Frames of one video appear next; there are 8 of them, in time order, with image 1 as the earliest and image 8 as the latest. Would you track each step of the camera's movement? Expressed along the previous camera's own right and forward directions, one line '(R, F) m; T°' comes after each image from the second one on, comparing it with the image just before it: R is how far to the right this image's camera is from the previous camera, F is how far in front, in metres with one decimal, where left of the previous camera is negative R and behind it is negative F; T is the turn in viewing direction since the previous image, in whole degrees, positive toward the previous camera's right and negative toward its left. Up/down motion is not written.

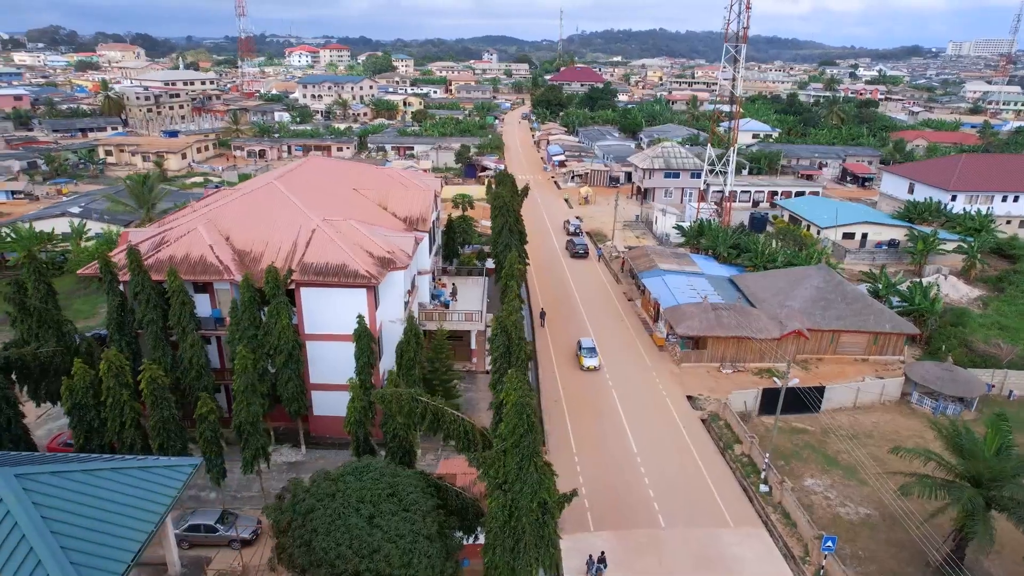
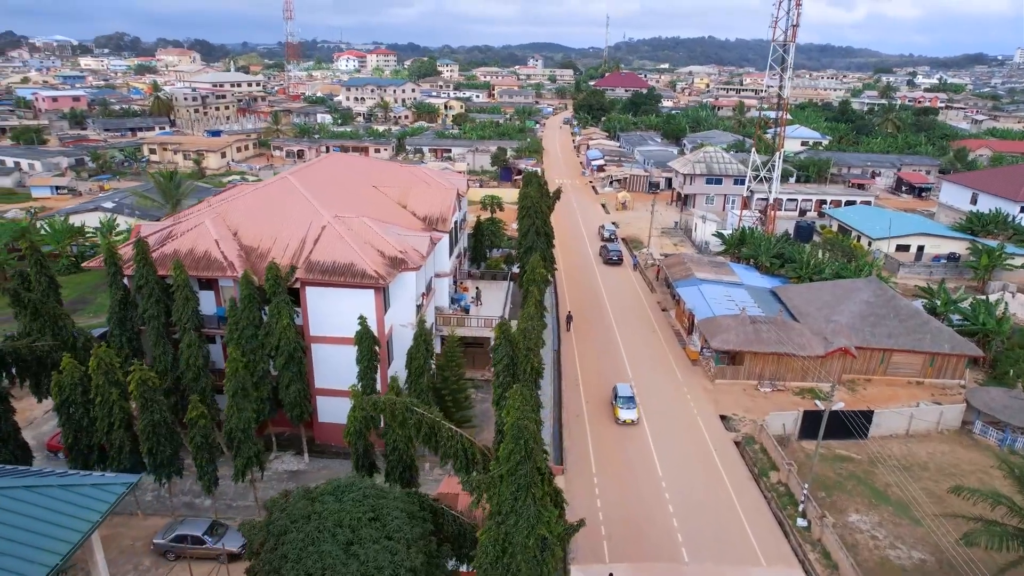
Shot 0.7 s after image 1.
(+0.7, +1.4) m; -3°
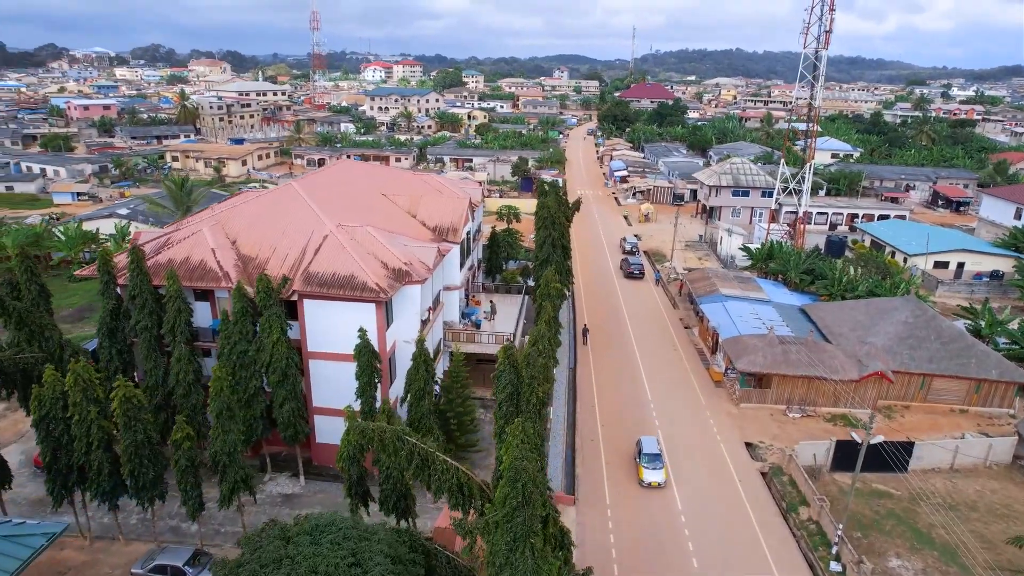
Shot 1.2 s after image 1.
(+0.4, +1.3) m; -2°
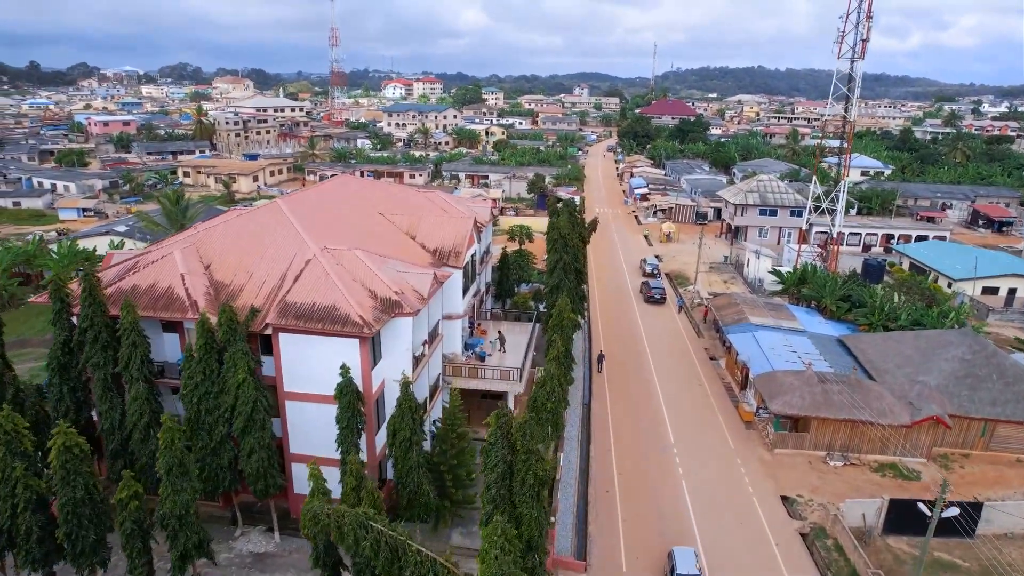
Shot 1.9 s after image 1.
(+0.4, +2.3) m; -2°
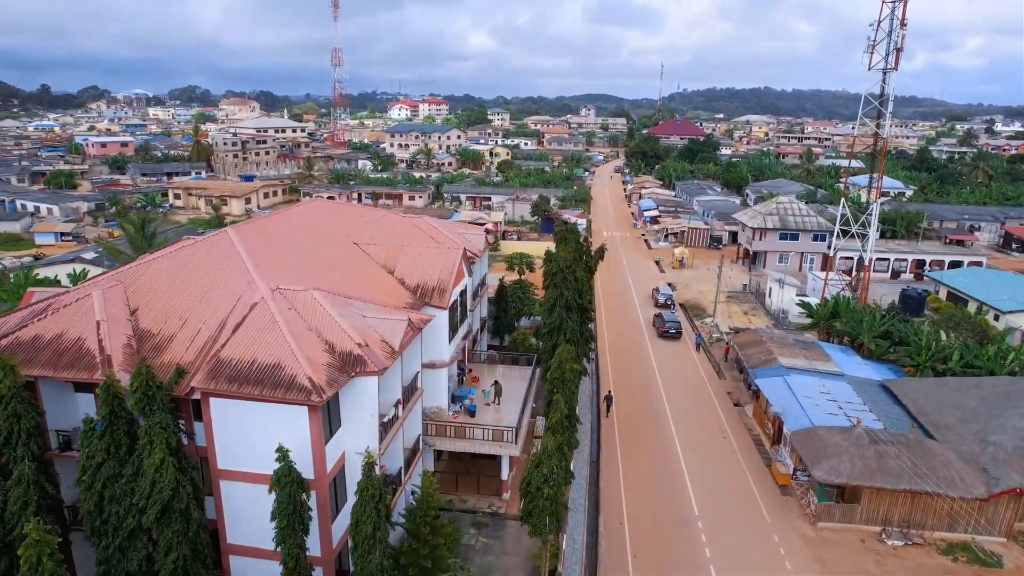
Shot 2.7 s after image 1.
(+0.4, +3.3) m; -1°
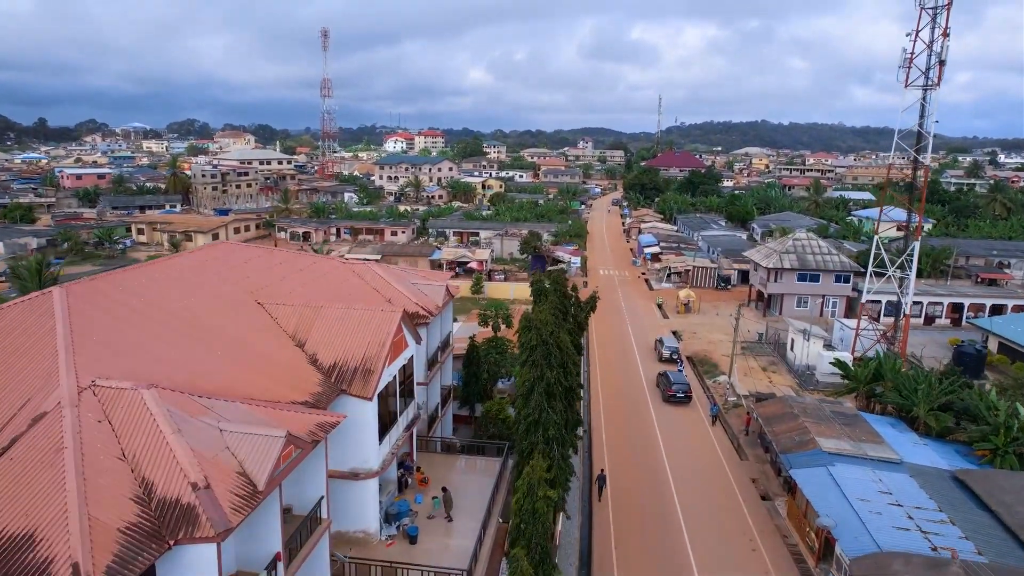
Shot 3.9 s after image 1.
(+0.9, +5.2) m; 0°
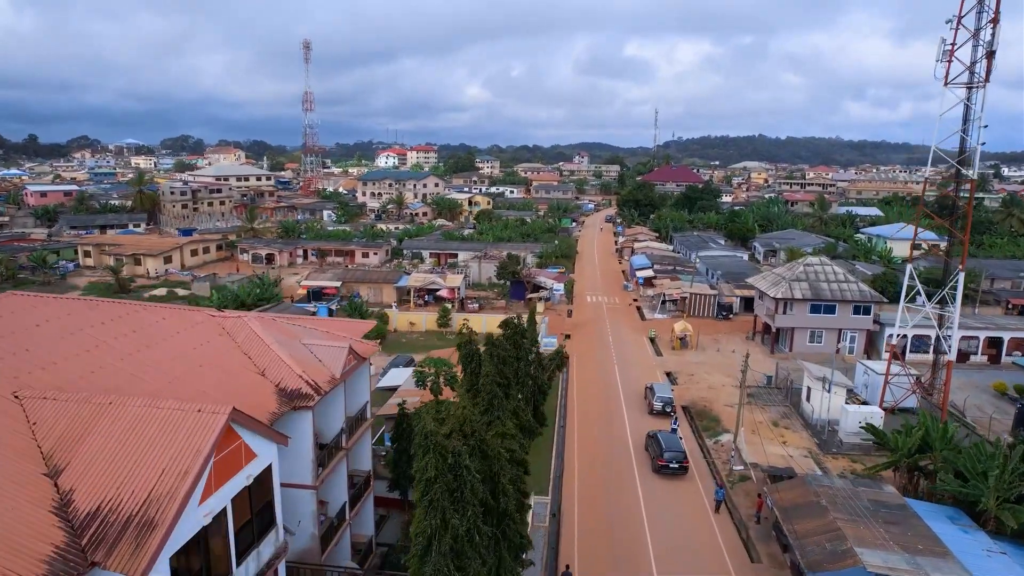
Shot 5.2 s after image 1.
(+1.5, +5.2) m; 0°
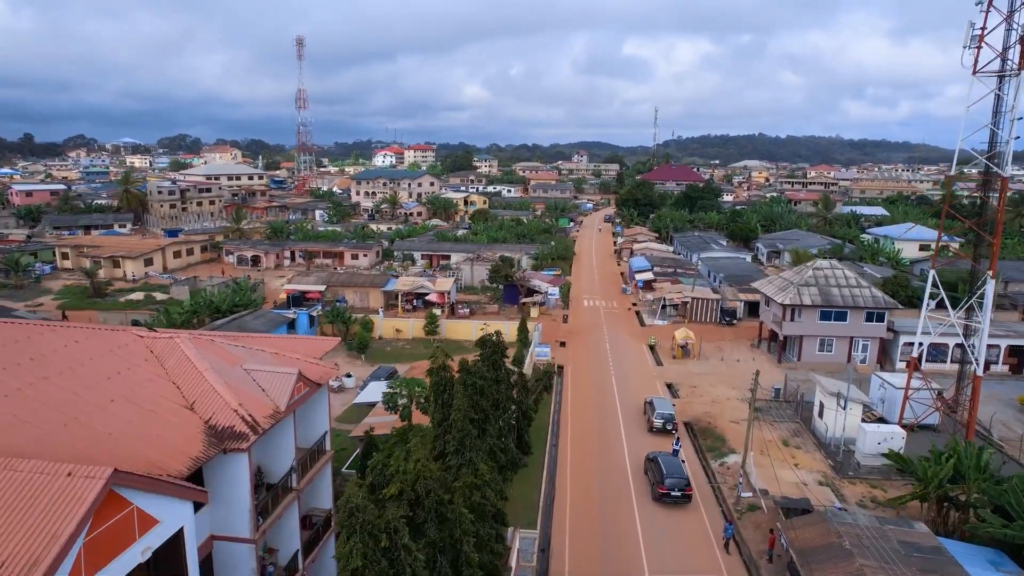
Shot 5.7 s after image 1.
(+0.4, +2.1) m; 0°
